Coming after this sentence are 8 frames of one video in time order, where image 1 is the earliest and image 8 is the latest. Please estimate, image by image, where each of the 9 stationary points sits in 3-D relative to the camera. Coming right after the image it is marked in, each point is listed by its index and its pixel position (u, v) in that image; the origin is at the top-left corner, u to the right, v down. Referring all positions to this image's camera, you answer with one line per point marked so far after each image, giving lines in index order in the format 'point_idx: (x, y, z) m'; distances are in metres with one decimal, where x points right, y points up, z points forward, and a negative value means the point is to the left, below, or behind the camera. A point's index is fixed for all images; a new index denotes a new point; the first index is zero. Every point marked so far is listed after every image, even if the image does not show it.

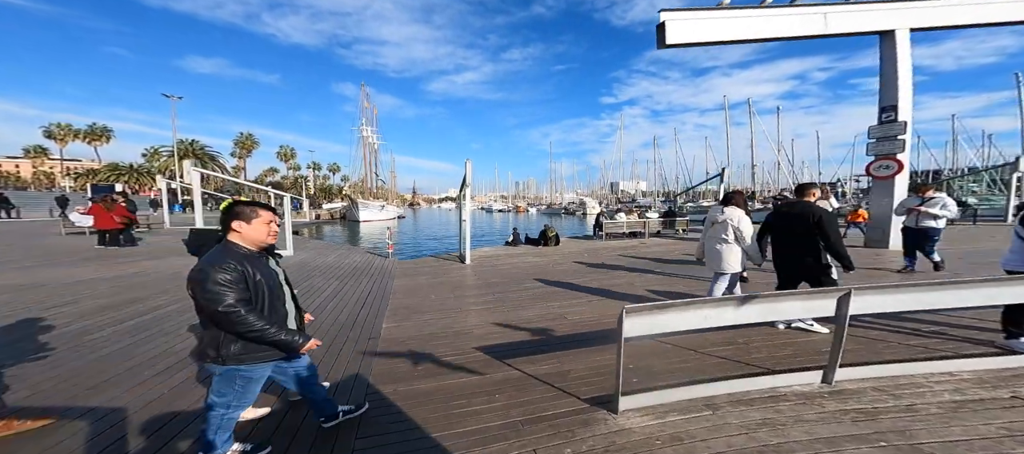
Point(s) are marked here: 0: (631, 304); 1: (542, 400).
0: (+1.7, -1.1, +5.1) m
1: (+0.3, -1.5, +3.1) m
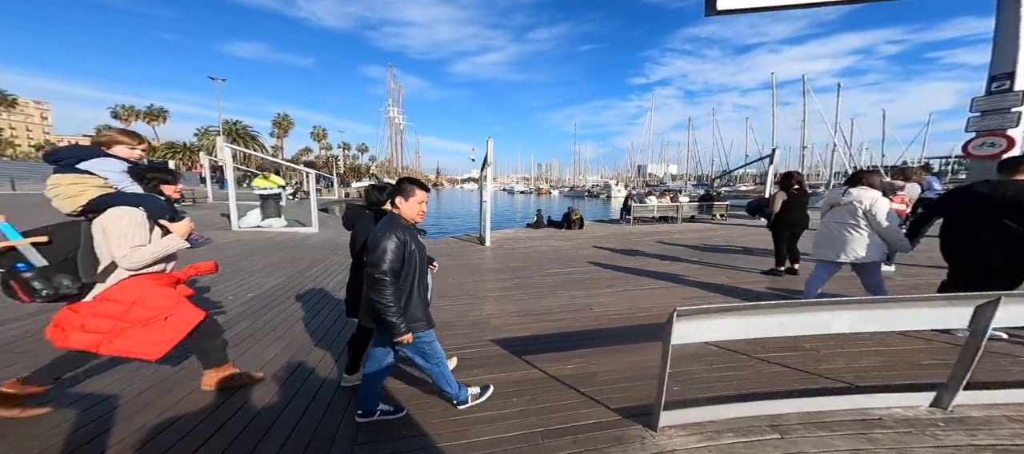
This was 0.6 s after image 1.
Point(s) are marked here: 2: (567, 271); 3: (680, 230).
0: (+2.0, -0.9, +4.5) m
1: (+0.4, -1.4, +2.6) m
2: (+1.0, -0.8, +6.4) m
3: (+4.6, -0.1, +9.5) m
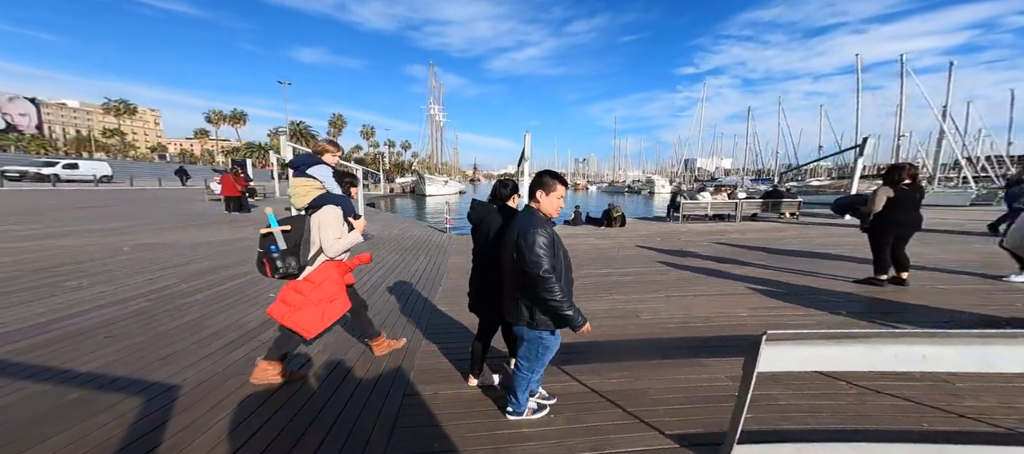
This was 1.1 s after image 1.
0: (+2.5, -0.9, +4.1) m
1: (+0.7, -1.4, +2.3) m
2: (+1.7, -0.8, +6.0) m
3: (+5.6, -0.1, +8.7) m
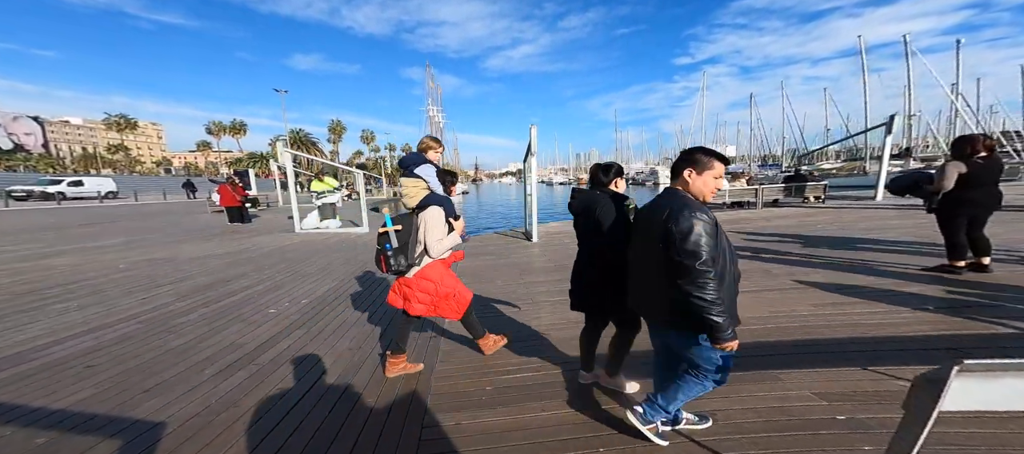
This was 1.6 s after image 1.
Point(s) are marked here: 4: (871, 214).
0: (+2.7, -0.8, +3.6) m
1: (+1.0, -1.3, +1.9) m
2: (+2.0, -0.7, +5.6) m
3: (+5.9, +0.2, +8.3) m
4: (+7.2, +0.2, +7.0) m
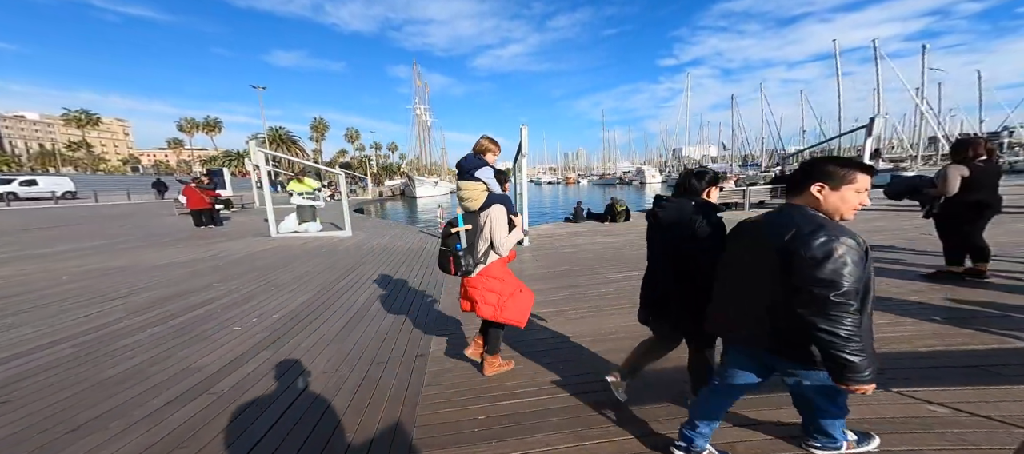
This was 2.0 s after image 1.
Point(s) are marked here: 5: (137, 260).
0: (+2.7, -0.8, +3.5) m
1: (+1.0, -1.4, +1.7) m
2: (+1.8, -0.7, +5.4) m
3: (+5.6, +0.2, +8.3) m
4: (+6.9, +0.2, +7.0) m
5: (-7.8, -0.7, +7.3) m
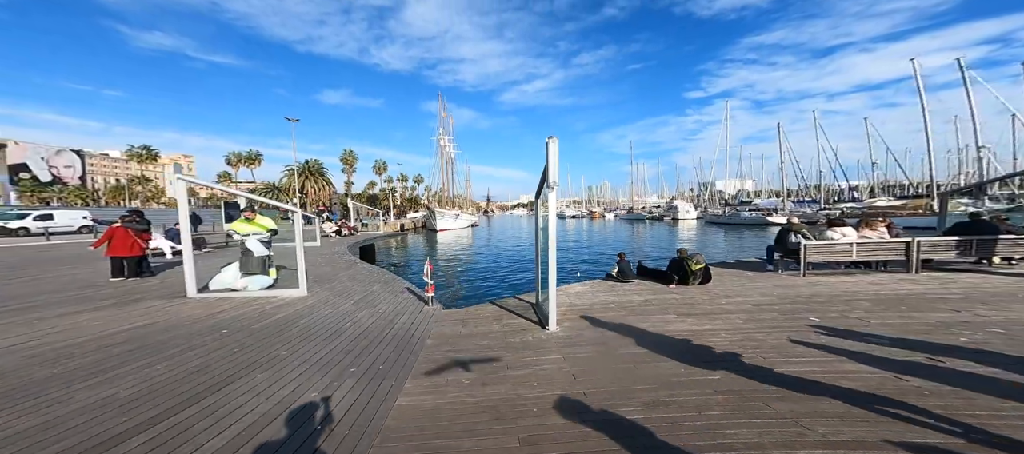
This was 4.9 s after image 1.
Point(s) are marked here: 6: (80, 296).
0: (+2.6, -1.4, +0.1) m
1: (+0.7, -1.8, -1.5) m
2: (+1.9, -1.5, +2.1) m
3: (+5.9, -0.9, +4.8) m
4: (+7.1, -0.8, +3.4) m
5: (-7.6, -1.5, +4.7) m
6: (-7.8, -1.4, +6.1) m
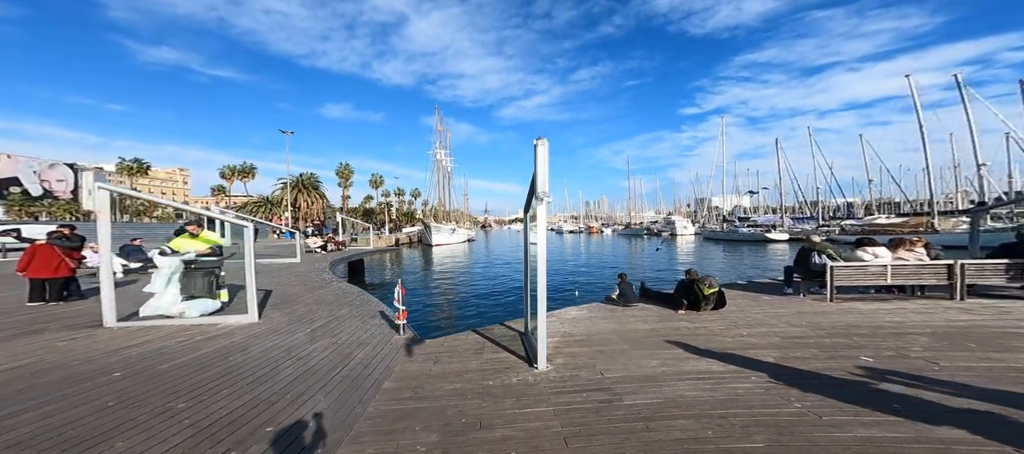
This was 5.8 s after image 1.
0: (+2.4, -1.4, -0.8) m
1: (+0.5, -1.8, -2.5) m
2: (+1.6, -1.6, +1.2) m
3: (+5.6, -1.1, +3.9) m
4: (+6.9, -1.0, +2.5) m
5: (-7.8, -1.7, +3.6) m
6: (-8.1, -1.6, +5.1) m
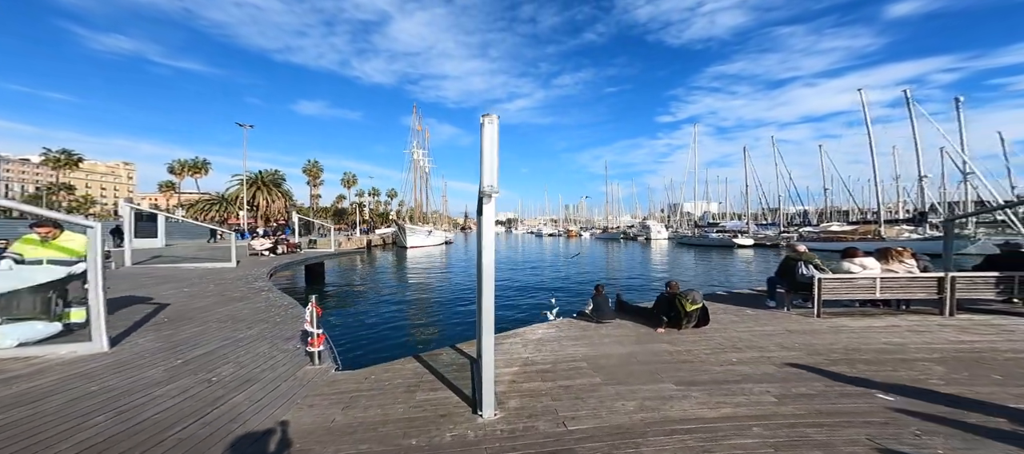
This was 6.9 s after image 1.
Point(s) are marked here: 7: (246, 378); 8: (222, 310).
0: (+2.1, -1.5, -1.7) m
1: (+0.4, -1.8, -3.5) m
2: (+1.2, -1.7, +0.2) m
3: (+5.1, -1.2, +3.1) m
4: (+6.4, -1.1, +1.9) m
5: (-8.4, -1.6, +2.0) m
6: (-8.7, -1.5, +3.5) m
7: (-2.9, -1.8, +3.9) m
8: (-5.4, -1.6, +6.6) m
